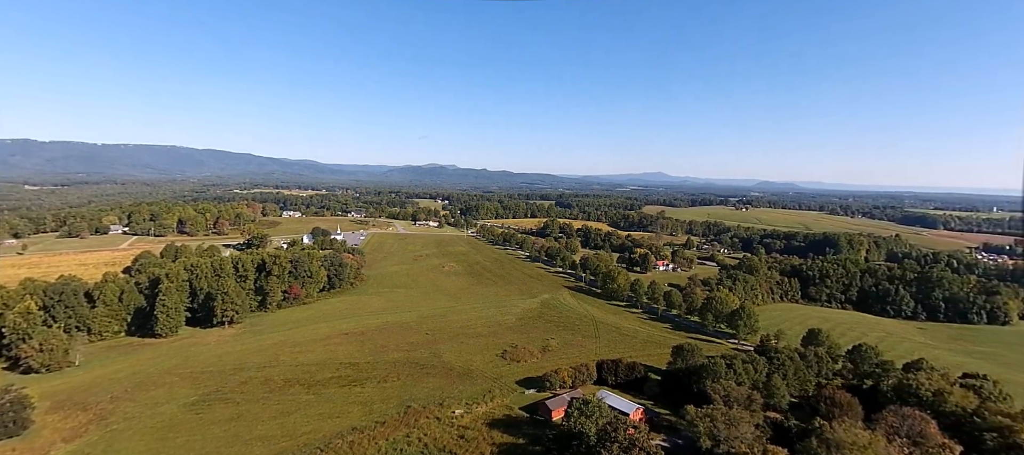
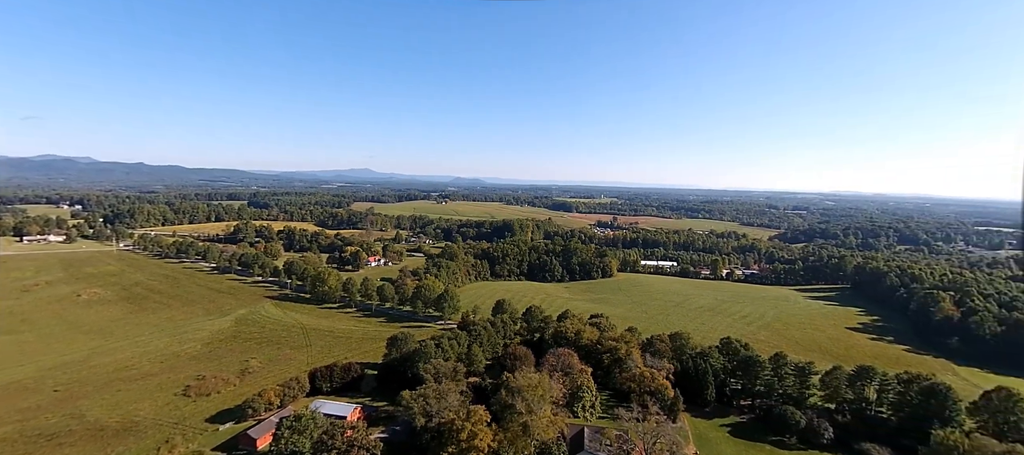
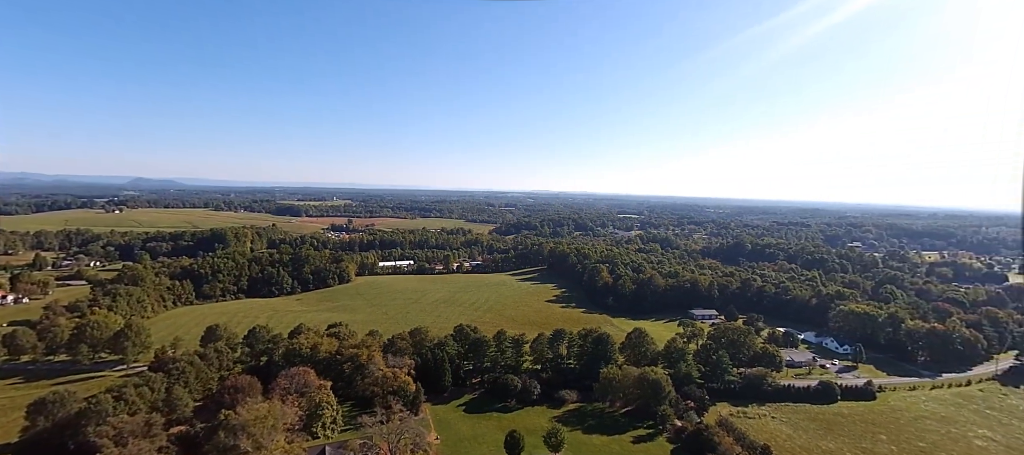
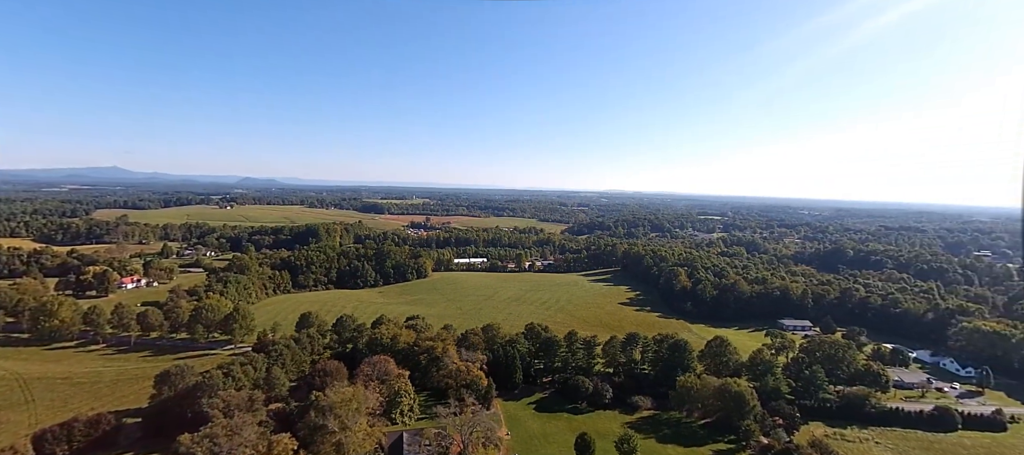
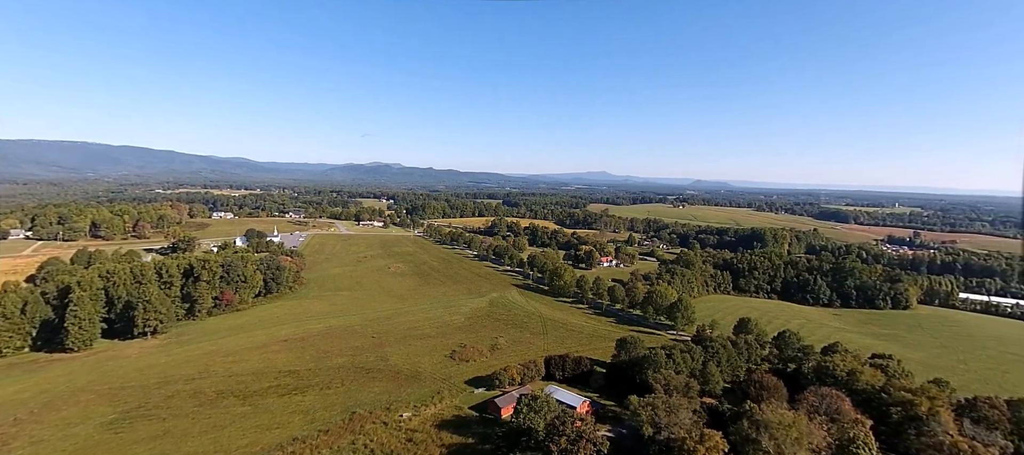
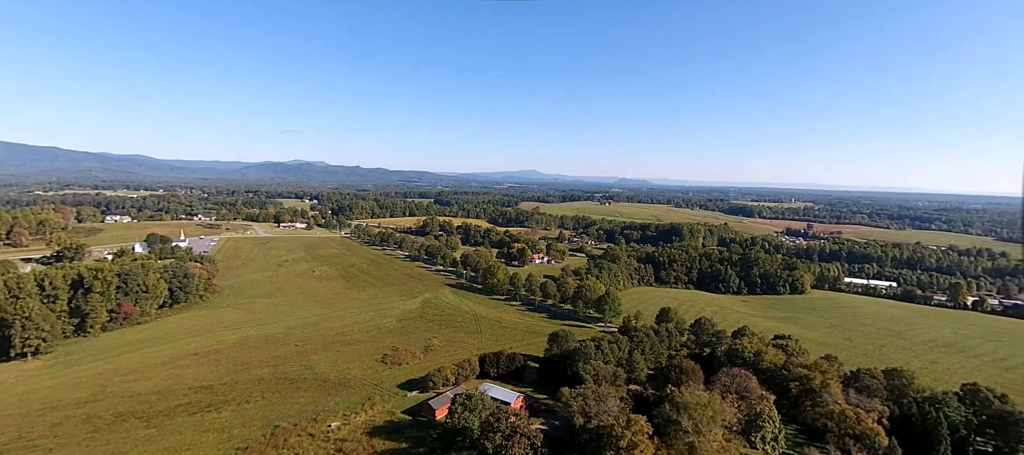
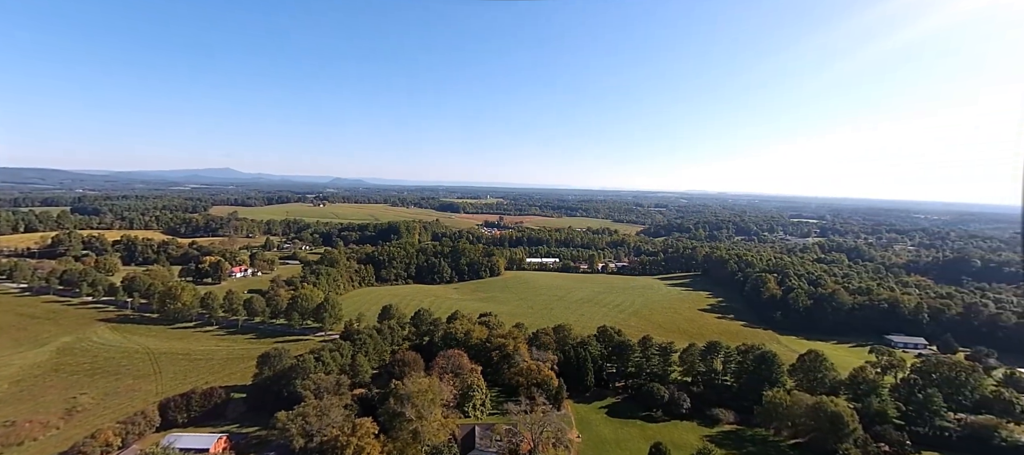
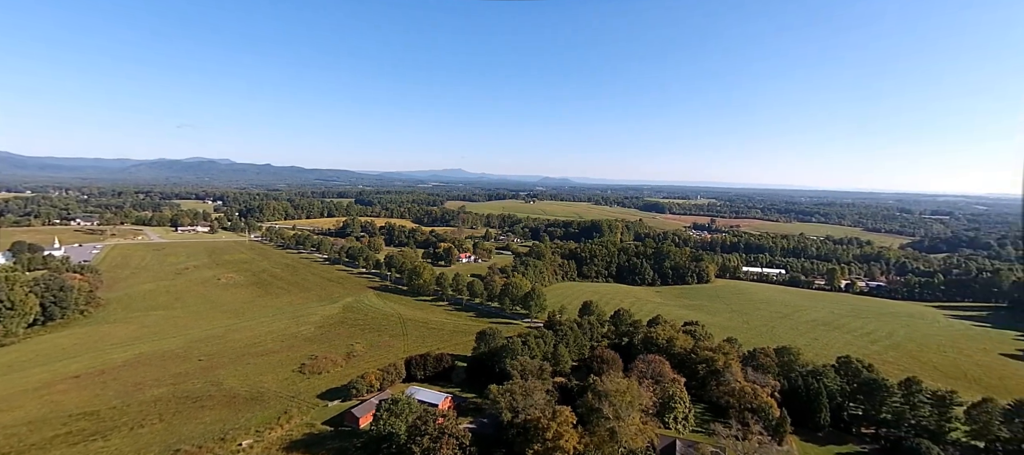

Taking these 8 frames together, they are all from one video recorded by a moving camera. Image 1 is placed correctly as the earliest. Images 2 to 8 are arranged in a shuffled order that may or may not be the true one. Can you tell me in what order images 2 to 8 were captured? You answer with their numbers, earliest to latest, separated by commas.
5, 6, 8, 2, 7, 4, 3
